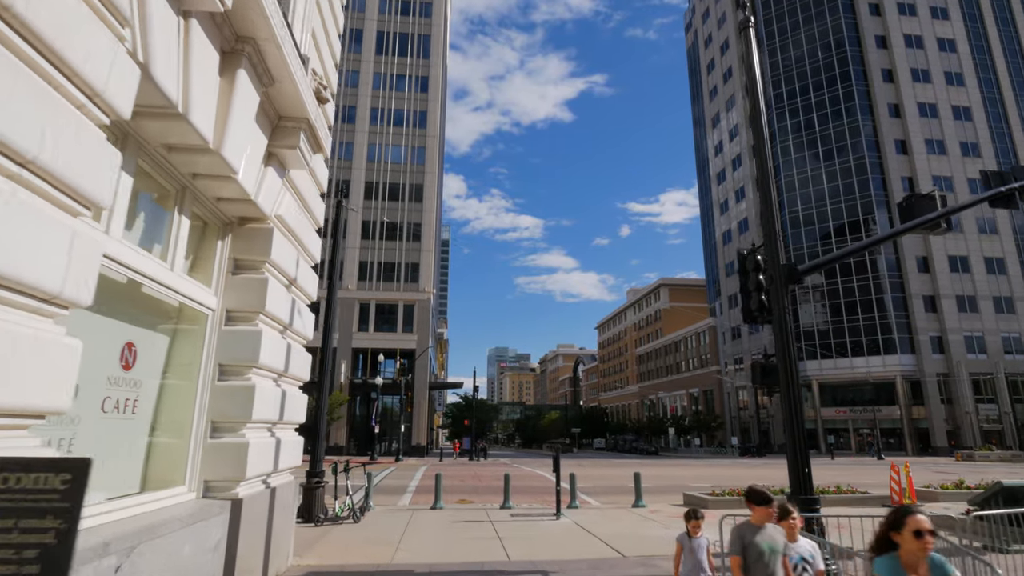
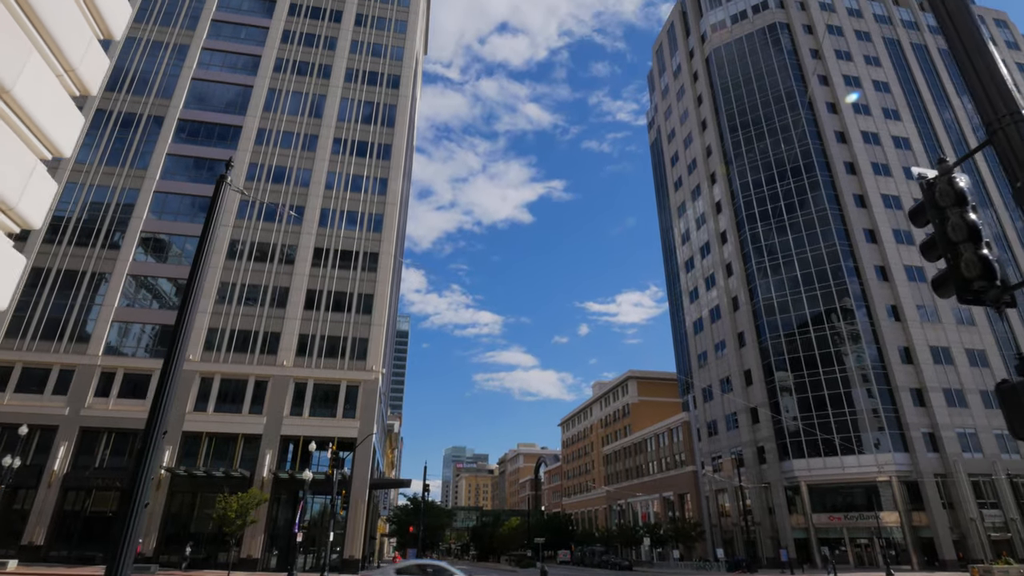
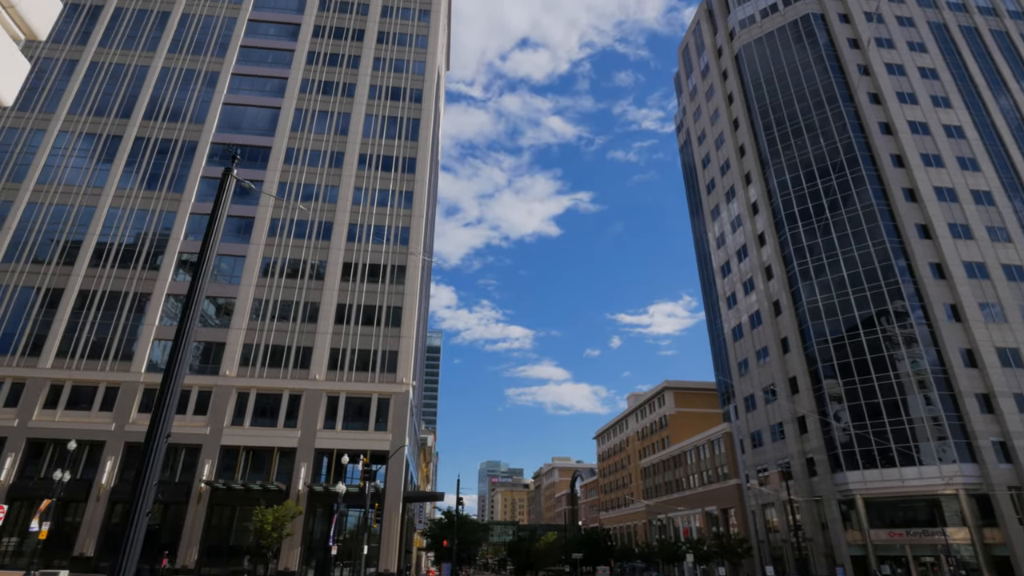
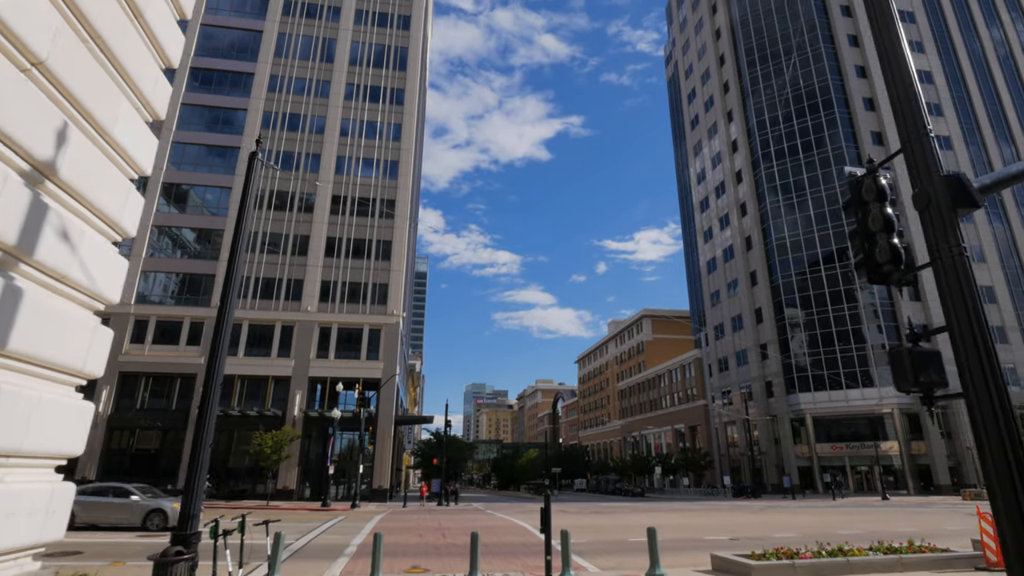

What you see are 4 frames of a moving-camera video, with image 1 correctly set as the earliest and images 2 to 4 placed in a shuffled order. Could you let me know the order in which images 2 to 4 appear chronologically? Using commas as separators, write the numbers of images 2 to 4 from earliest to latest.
4, 2, 3
